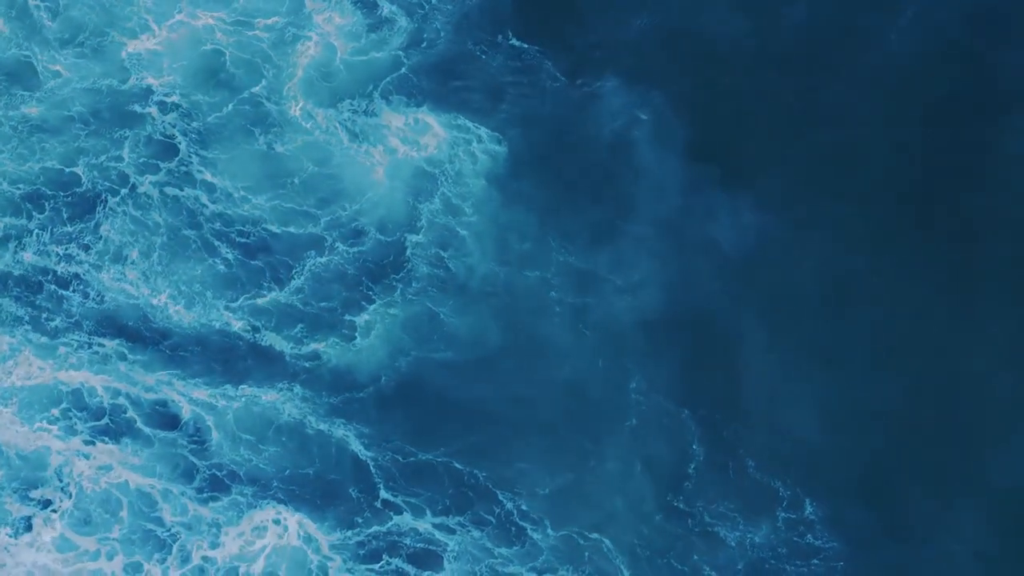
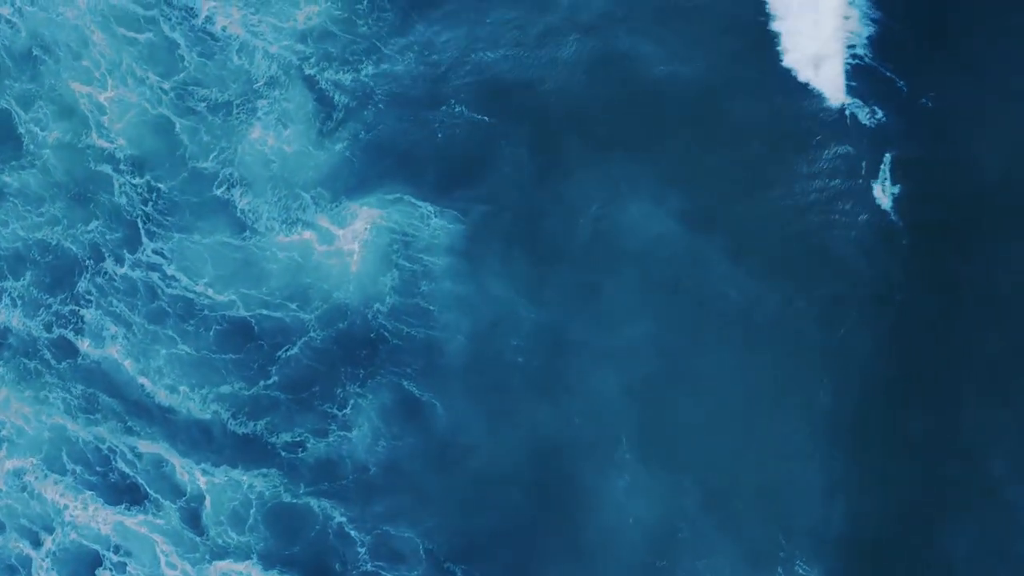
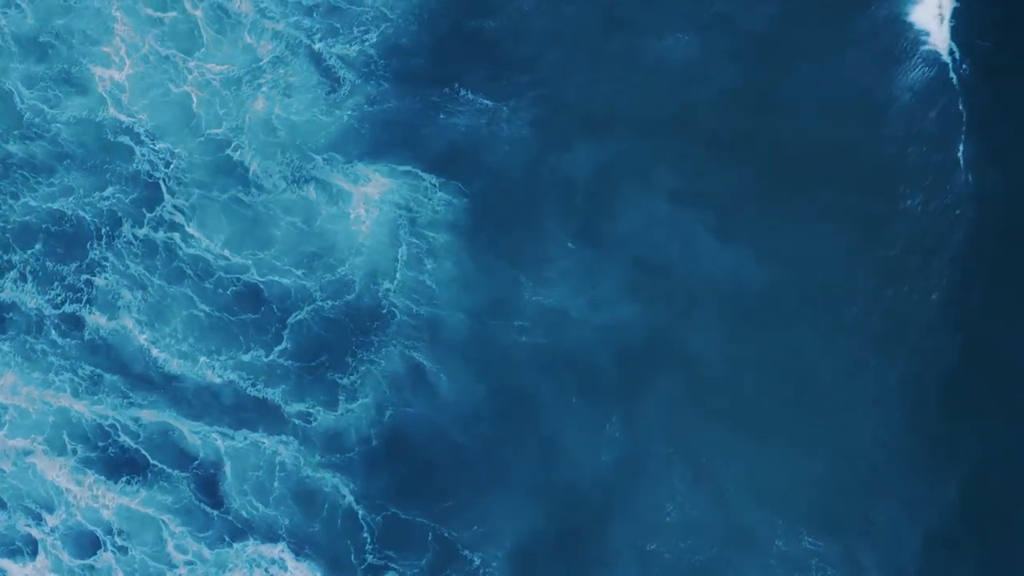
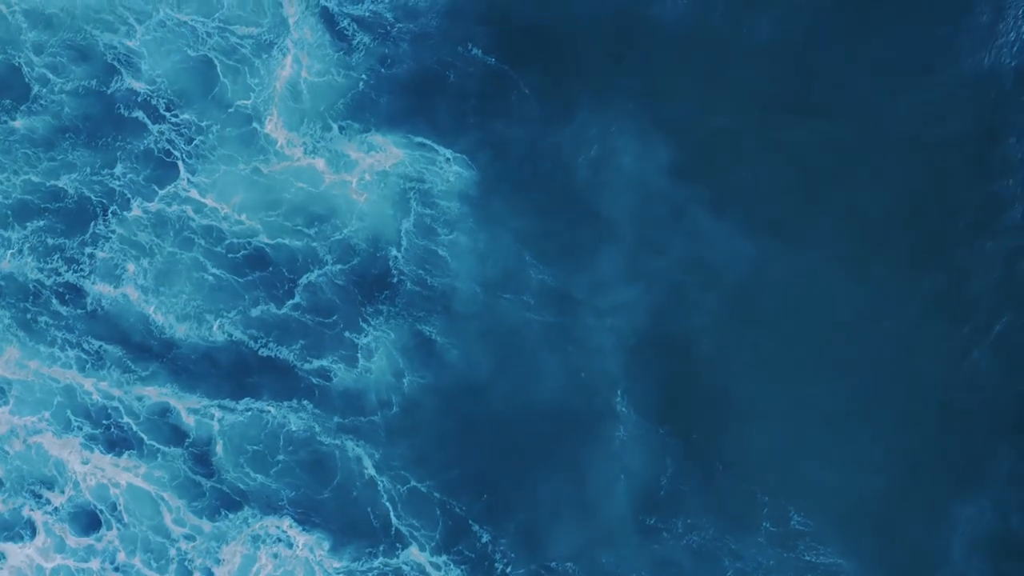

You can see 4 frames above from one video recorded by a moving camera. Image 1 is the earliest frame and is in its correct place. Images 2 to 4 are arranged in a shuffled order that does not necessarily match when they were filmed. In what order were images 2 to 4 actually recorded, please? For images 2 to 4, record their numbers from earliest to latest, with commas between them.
4, 3, 2
